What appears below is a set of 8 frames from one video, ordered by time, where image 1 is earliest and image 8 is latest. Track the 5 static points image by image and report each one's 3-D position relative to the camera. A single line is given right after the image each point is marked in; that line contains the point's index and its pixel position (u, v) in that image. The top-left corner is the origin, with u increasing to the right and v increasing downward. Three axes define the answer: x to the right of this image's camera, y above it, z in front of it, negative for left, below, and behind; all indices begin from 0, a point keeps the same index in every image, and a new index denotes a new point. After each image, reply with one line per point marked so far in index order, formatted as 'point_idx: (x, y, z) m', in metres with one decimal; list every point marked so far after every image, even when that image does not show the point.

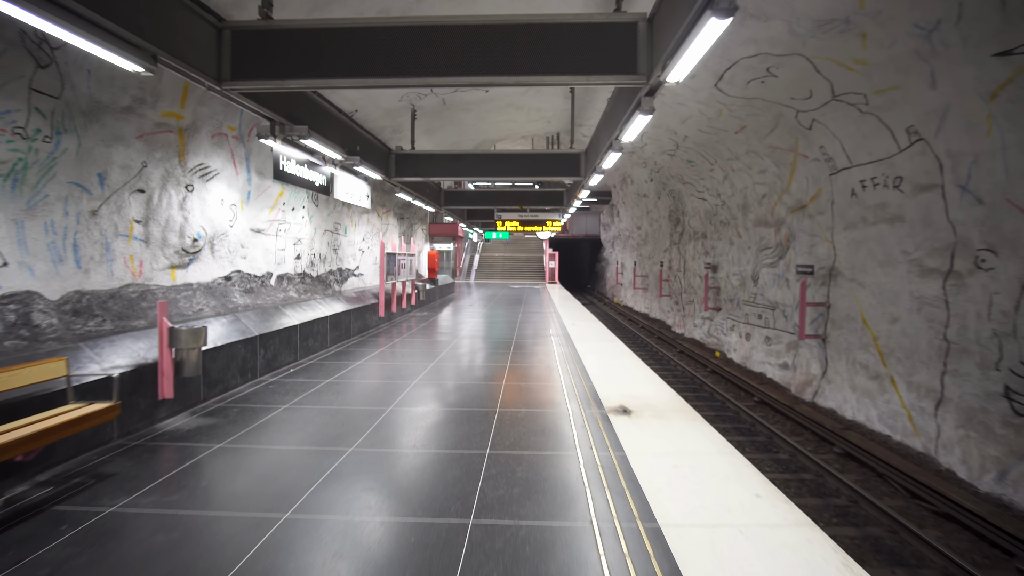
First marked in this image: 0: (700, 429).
0: (+0.8, -0.6, +2.7) m
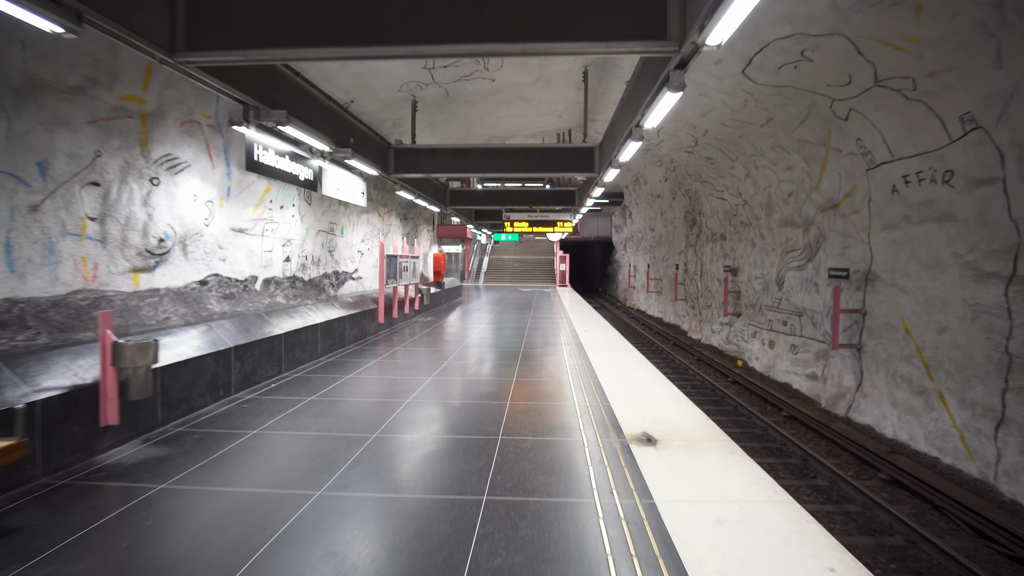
0: (+0.8, -0.7, +2.3) m
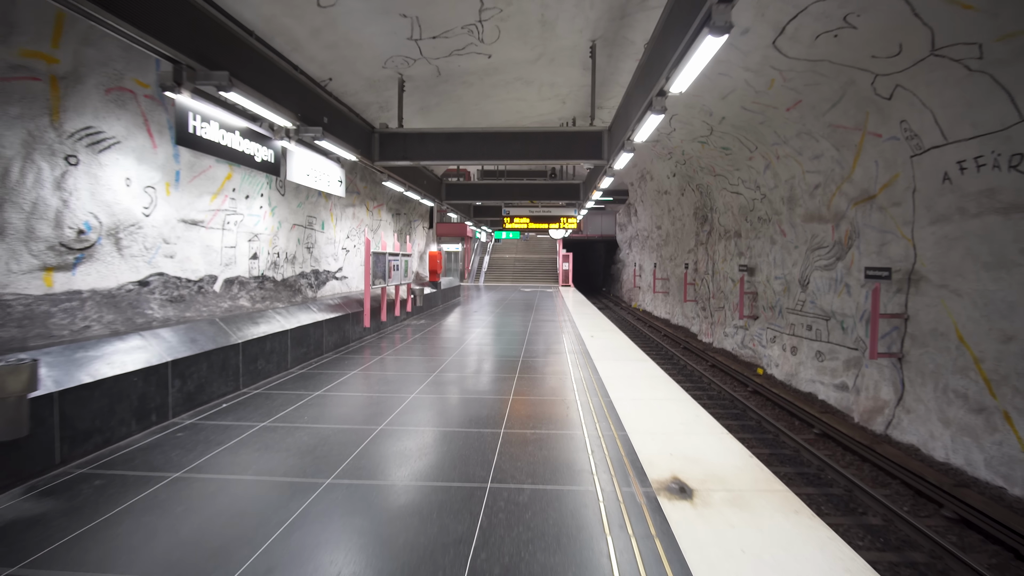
0: (+0.8, -0.7, +1.7) m
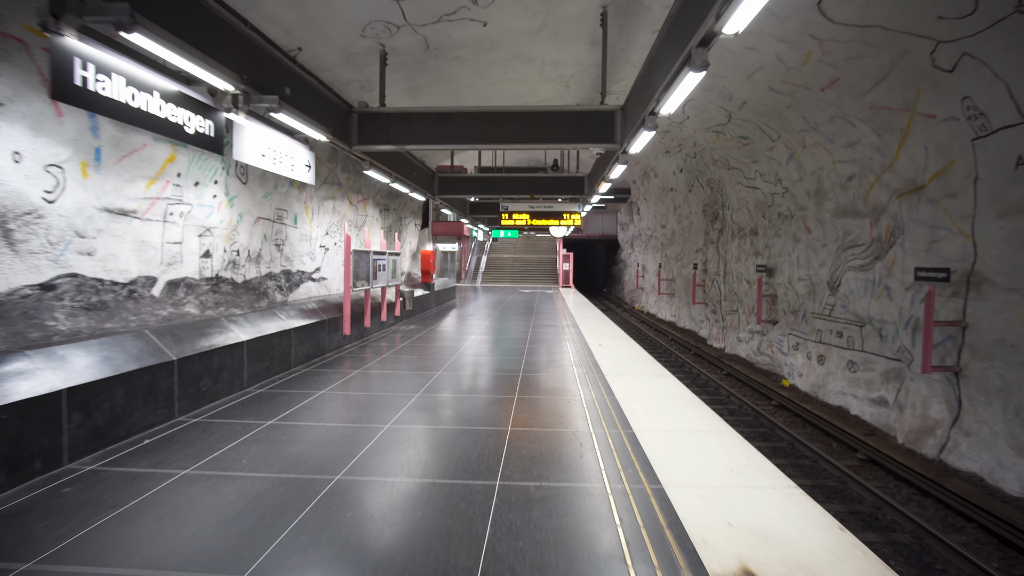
0: (+0.8, -0.7, +1.0) m
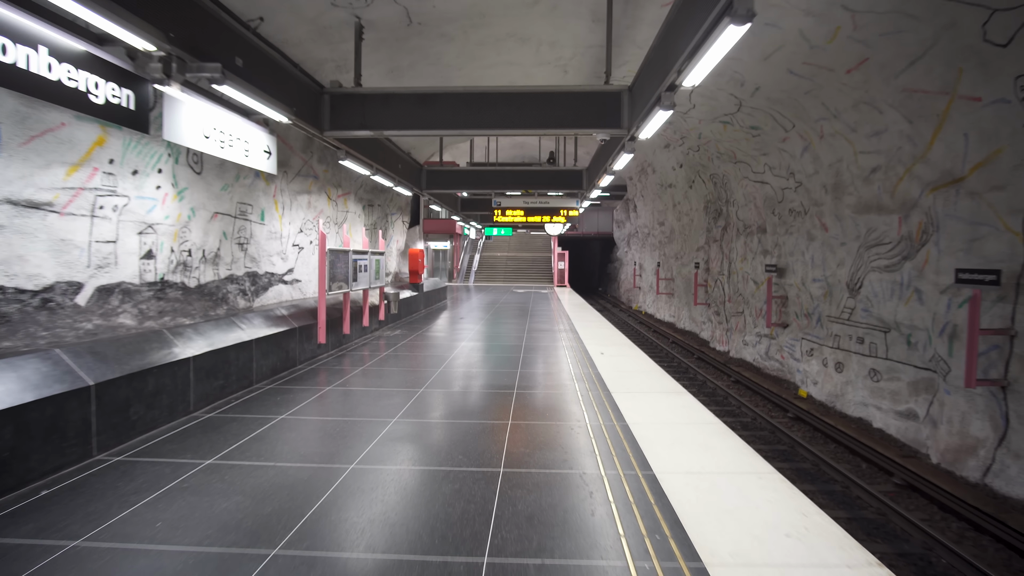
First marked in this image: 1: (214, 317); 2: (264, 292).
0: (+0.8, -0.7, +0.5) m
1: (-1.8, -0.2, +3.6) m
2: (-1.8, 0.0, +4.4) m
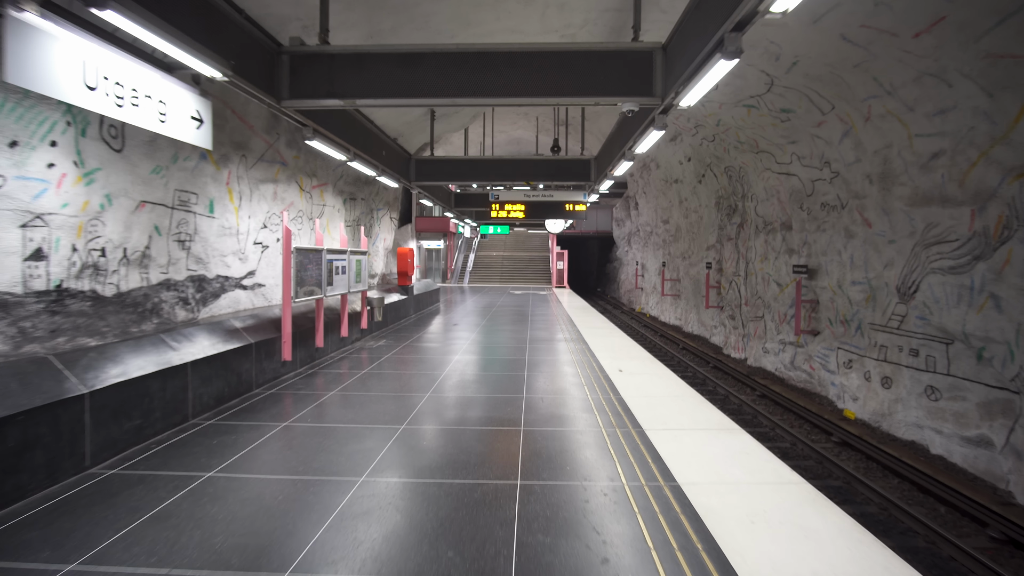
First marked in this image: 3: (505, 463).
0: (+0.9, -0.8, -0.2) m
1: (-1.8, -0.2, +2.9) m
2: (-1.8, -0.1, +3.6) m
3: (0.0, -0.7, +2.4) m
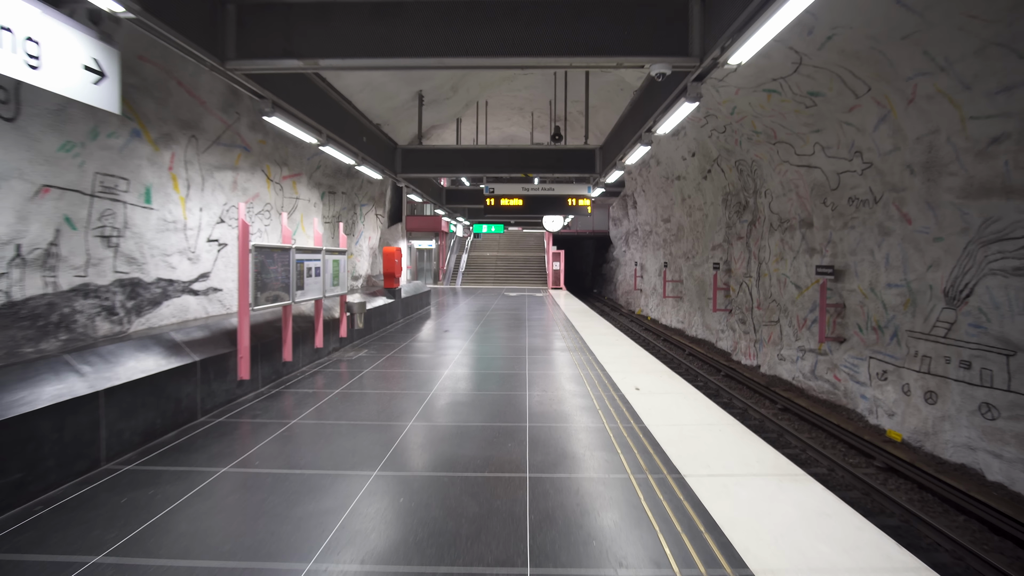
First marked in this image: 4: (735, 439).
0: (+0.9, -0.8, -0.8) m
1: (-1.7, -0.2, +2.3) m
2: (-1.8, -0.1, +3.0) m
3: (0.0, -0.7, +1.8) m
4: (+1.0, -0.7, +2.6) m
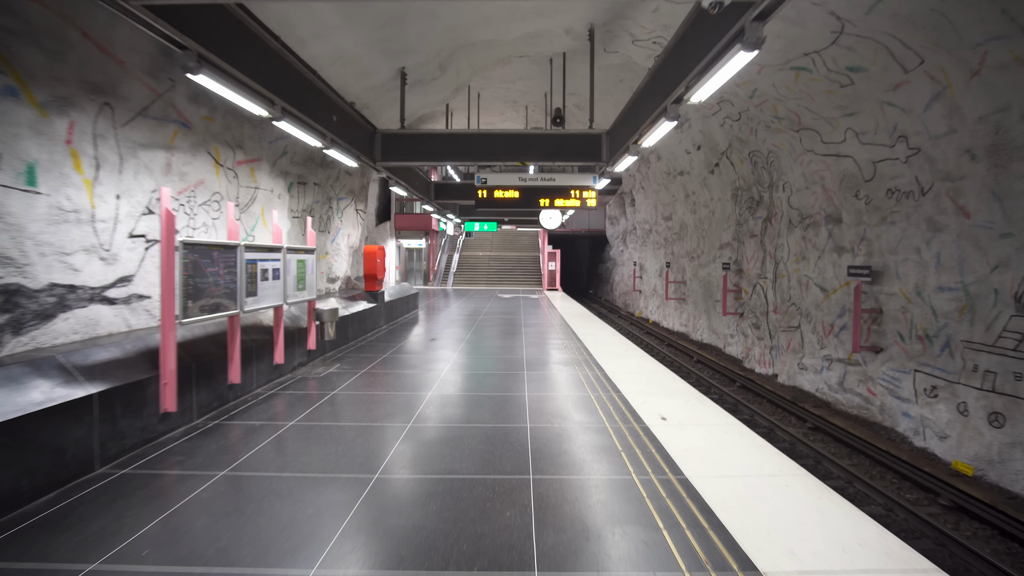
0: (+0.9, -0.8, -1.5) m
1: (-1.7, -0.3, +1.6) m
2: (-1.8, -0.1, +2.3) m
3: (0.0, -0.8, +1.1) m
4: (+1.0, -0.7, +1.9) m
